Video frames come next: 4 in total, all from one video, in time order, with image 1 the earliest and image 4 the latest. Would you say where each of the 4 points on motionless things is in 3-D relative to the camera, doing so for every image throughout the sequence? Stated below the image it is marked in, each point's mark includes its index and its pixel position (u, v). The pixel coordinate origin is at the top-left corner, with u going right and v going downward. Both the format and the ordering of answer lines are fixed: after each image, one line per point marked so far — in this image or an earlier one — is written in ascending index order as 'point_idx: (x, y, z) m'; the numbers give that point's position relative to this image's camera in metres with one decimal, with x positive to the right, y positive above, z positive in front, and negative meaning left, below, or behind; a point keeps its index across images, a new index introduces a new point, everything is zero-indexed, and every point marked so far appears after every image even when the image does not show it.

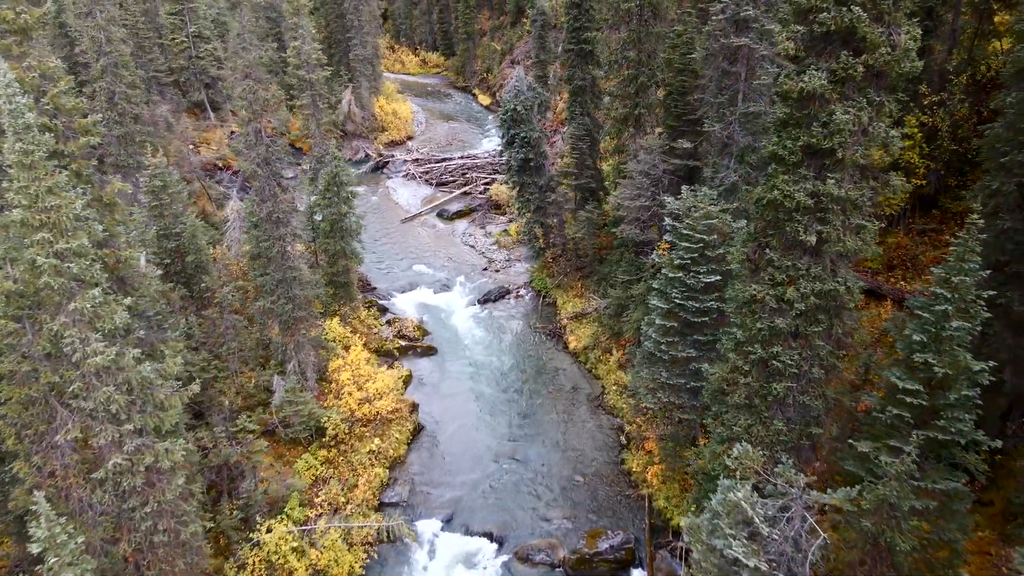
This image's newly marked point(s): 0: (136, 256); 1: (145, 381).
0: (-5.8, +0.5, +11.5) m
1: (-5.0, -1.3, +10.2) m
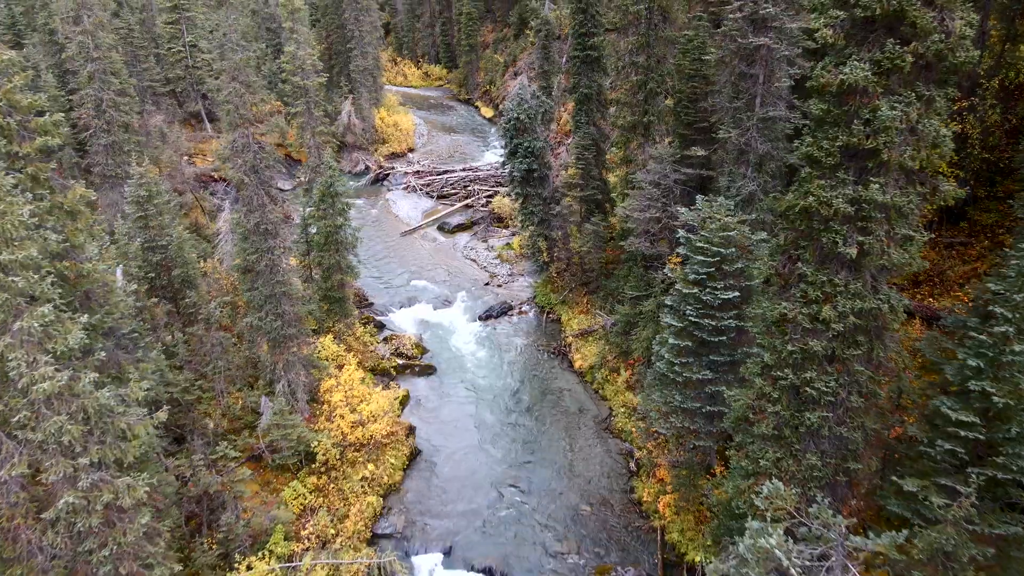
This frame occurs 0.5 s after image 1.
0: (-5.8, +0.3, +10.5) m
1: (-5.0, -1.5, +9.2) m
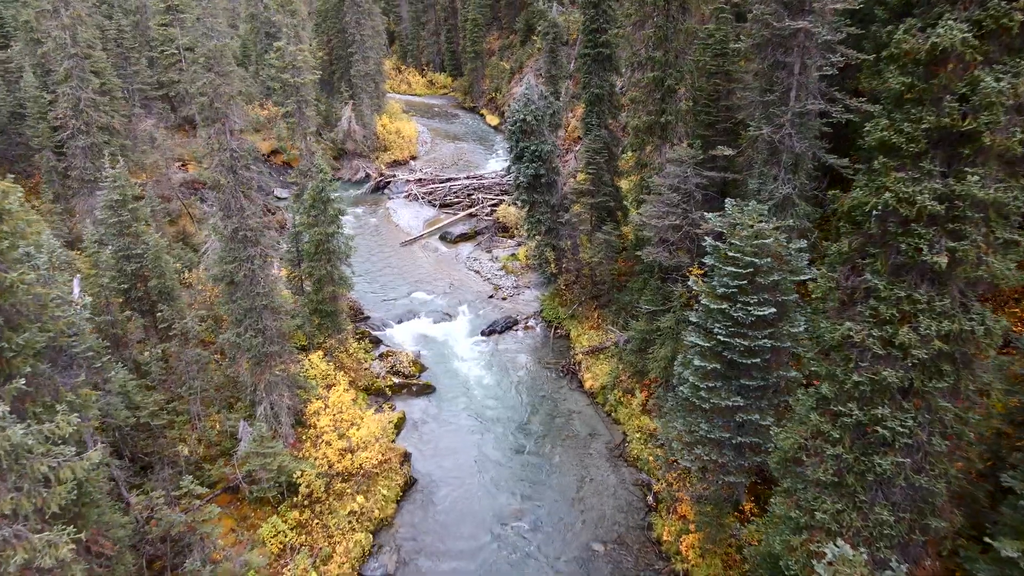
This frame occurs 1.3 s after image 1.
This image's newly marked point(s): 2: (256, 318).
0: (-5.7, +0.1, +8.9) m
1: (-5.0, -1.6, +7.6) m
2: (-5.3, -0.6, +15.5) m
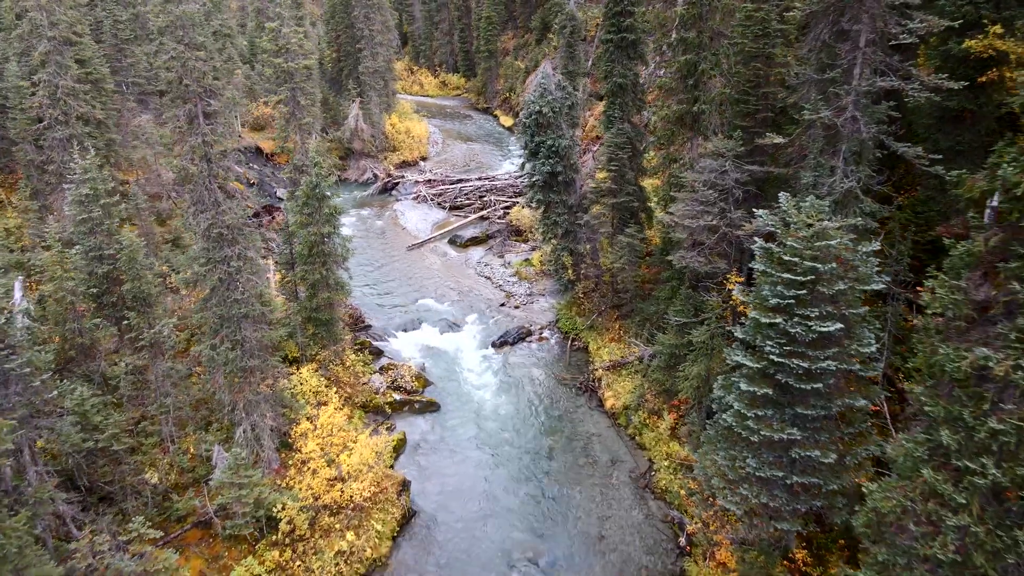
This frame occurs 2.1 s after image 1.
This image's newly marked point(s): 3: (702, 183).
0: (-5.6, +0.1, +7.0) m
1: (-4.9, -1.7, +5.7) m
2: (-5.1, -0.7, +13.6) m
3: (+3.8, +2.1, +14.9) m
